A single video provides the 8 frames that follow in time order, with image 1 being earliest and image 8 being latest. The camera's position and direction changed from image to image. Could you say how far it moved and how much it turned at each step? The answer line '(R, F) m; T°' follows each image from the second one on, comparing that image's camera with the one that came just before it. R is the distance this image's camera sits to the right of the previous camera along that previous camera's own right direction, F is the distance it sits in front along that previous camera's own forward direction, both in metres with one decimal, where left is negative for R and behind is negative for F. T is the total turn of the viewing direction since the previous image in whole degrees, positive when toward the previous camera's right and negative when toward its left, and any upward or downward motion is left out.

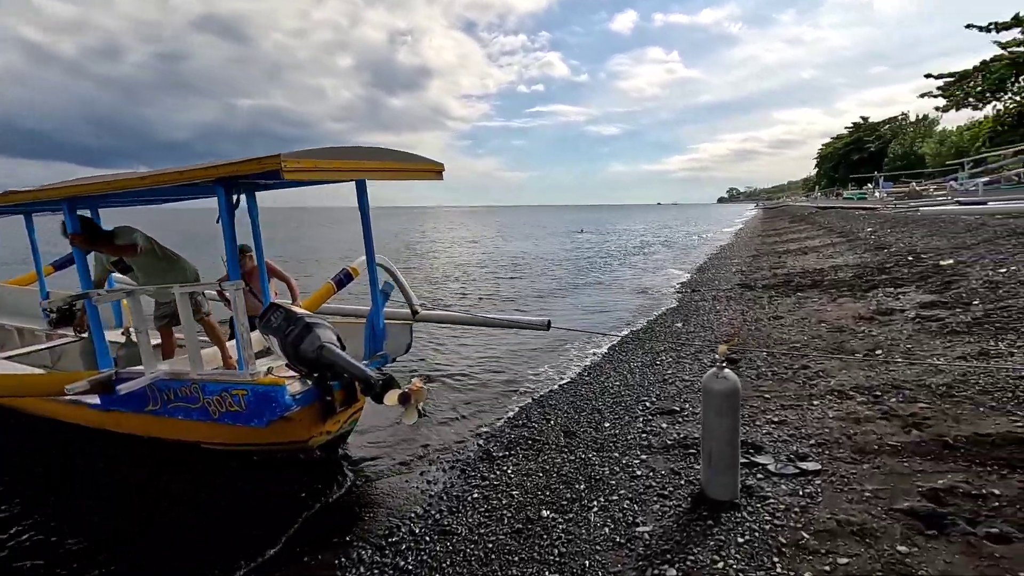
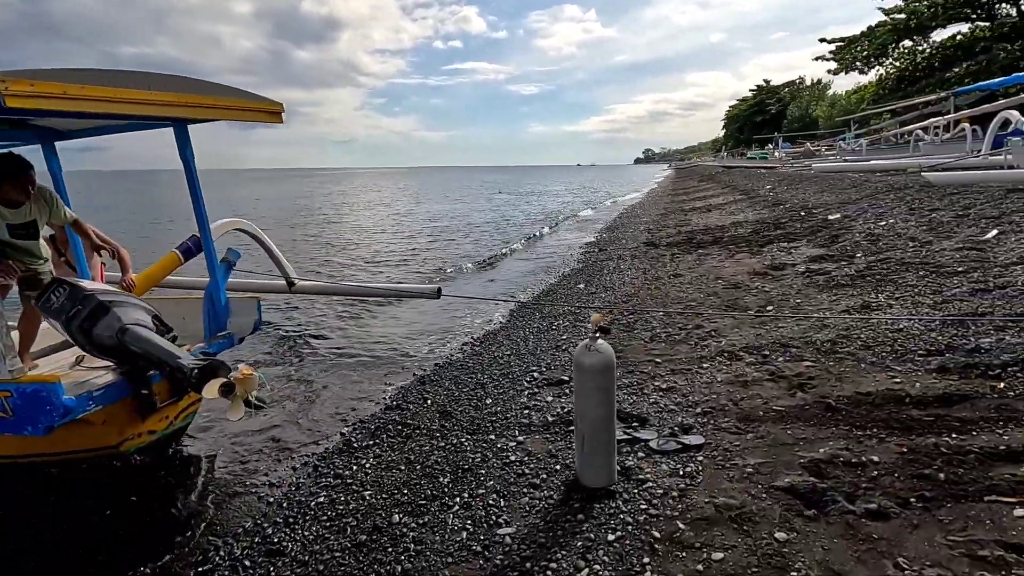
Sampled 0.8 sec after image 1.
(+0.7, +0.8) m; +8°
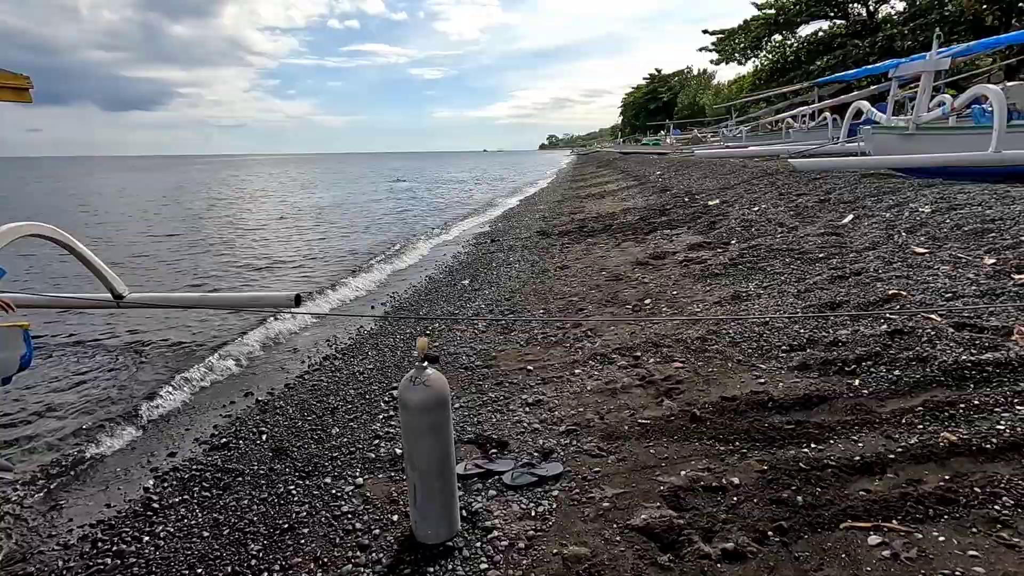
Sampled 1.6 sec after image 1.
(+0.7, +0.7) m; +9°
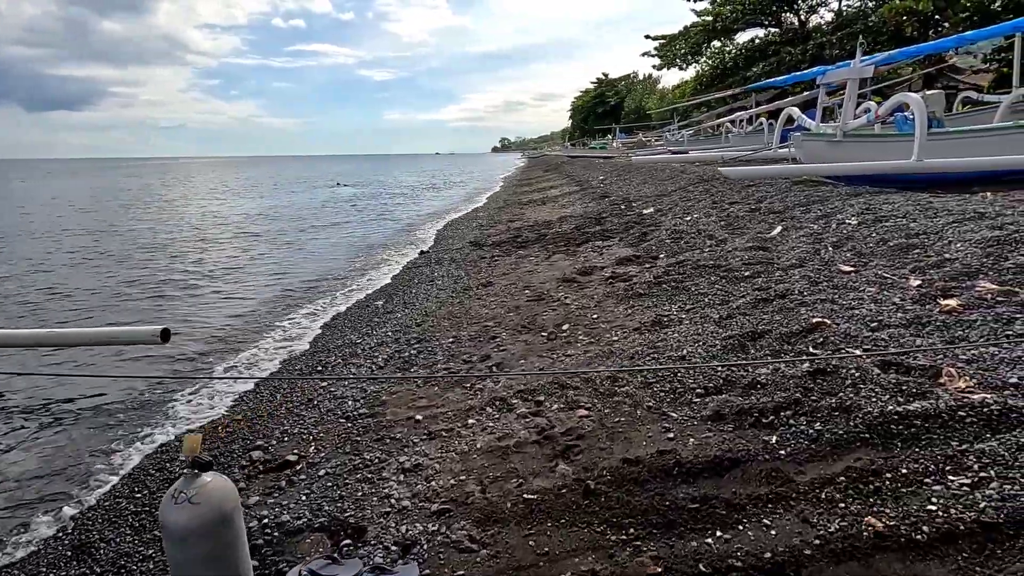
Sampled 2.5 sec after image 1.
(+0.7, +0.8) m; +5°
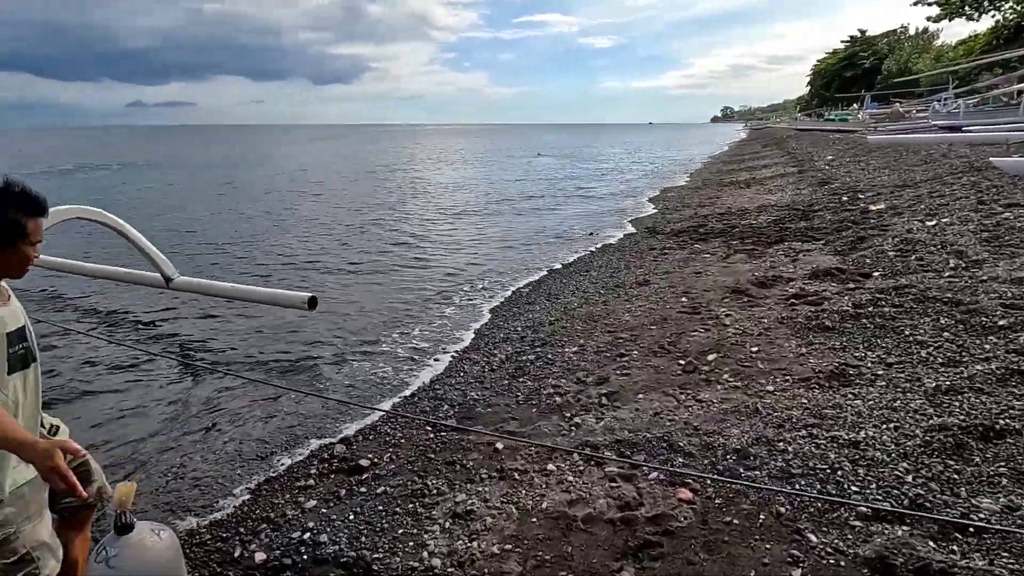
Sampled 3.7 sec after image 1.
(+0.7, +1.0) m; -20°
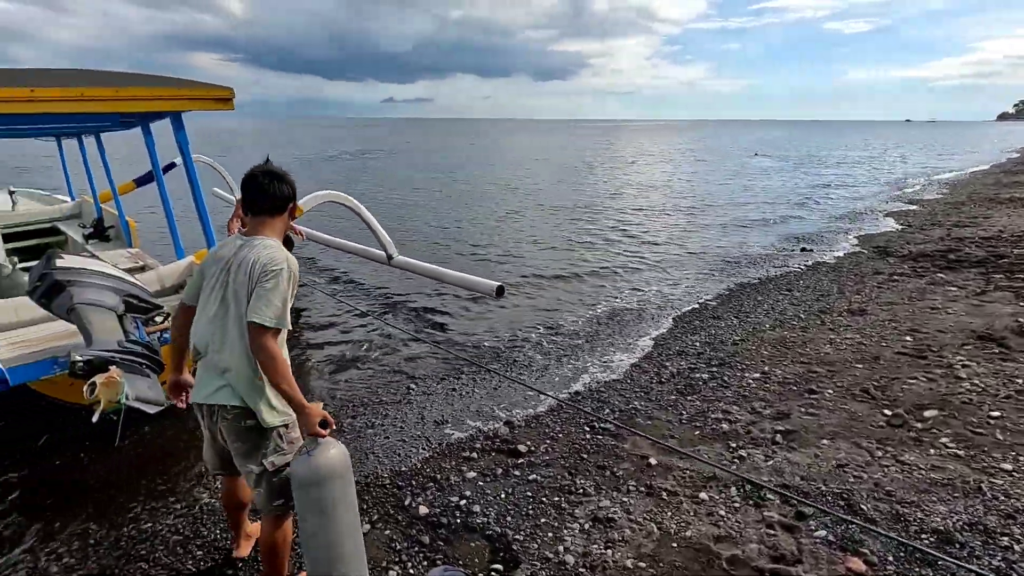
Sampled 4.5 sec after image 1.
(+0.2, -0.1) m; -20°
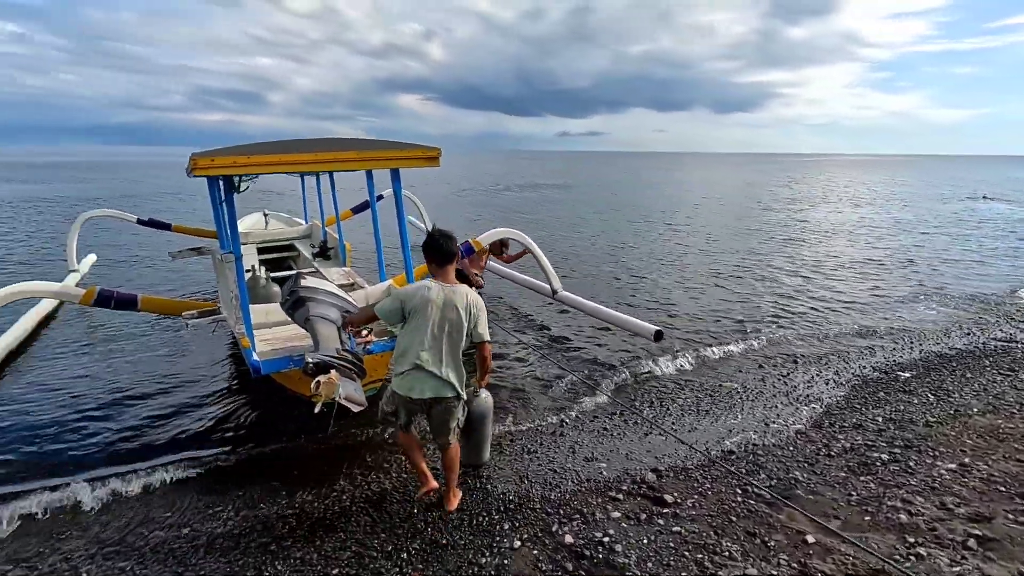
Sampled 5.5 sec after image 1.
(0.0, -0.4) m; -17°
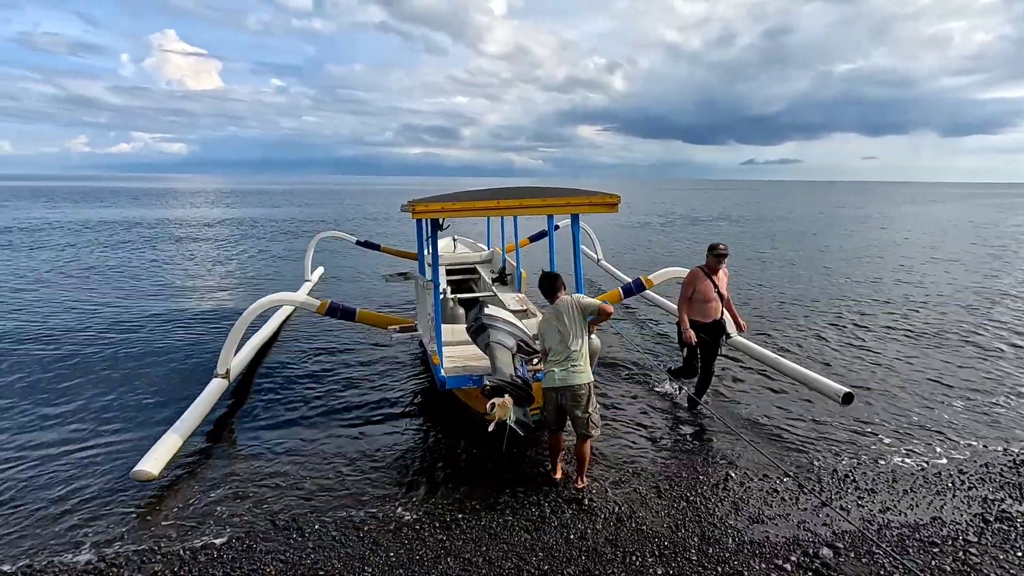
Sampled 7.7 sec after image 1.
(0.0, -0.3) m; -18°
